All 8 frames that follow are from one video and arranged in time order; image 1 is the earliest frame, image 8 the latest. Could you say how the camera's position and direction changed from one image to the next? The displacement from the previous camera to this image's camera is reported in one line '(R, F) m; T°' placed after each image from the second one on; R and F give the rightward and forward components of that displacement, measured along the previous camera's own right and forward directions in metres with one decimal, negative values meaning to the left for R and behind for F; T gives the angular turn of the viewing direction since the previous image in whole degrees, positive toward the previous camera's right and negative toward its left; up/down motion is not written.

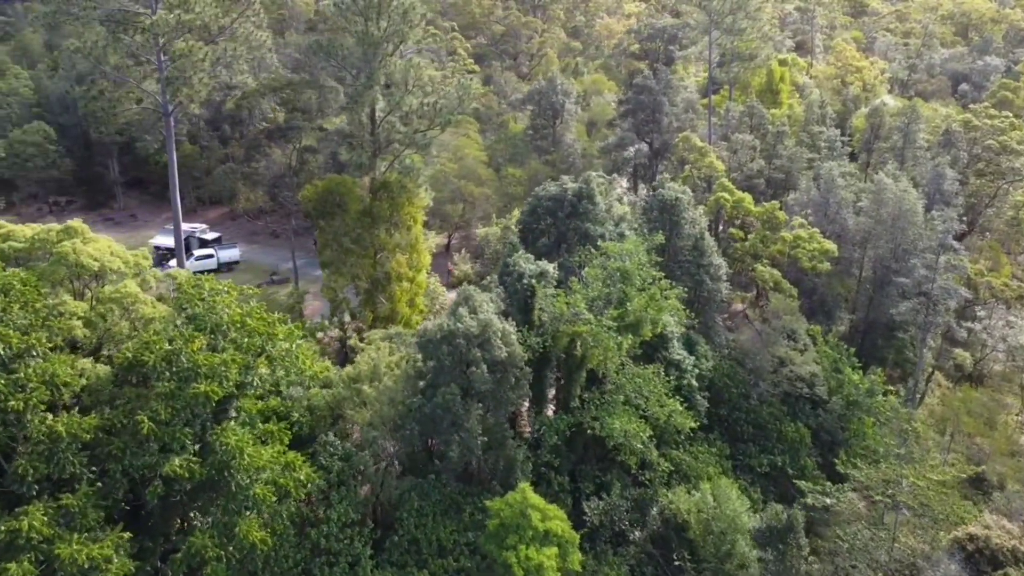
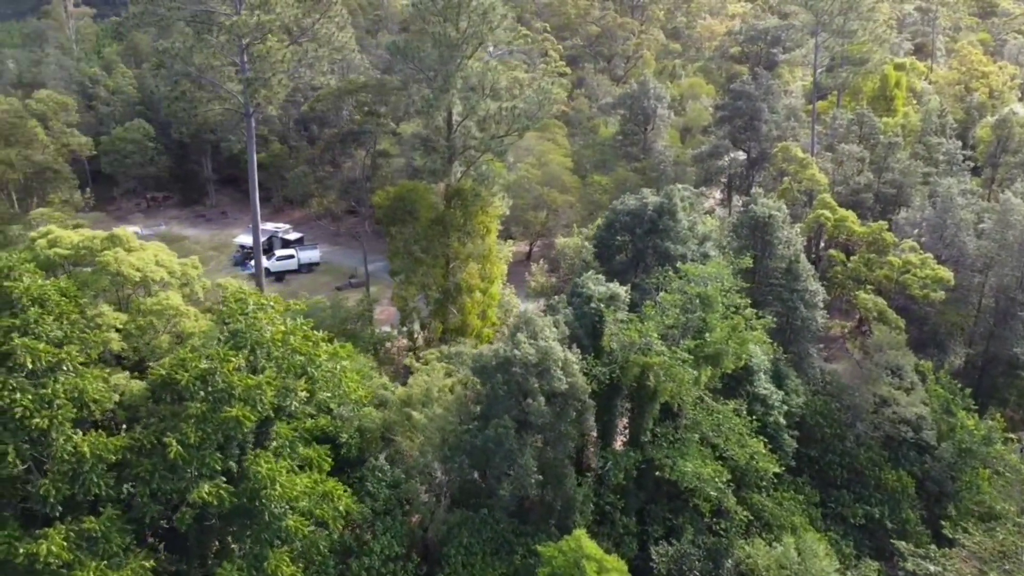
(+0.5, +1.4) m; -7°
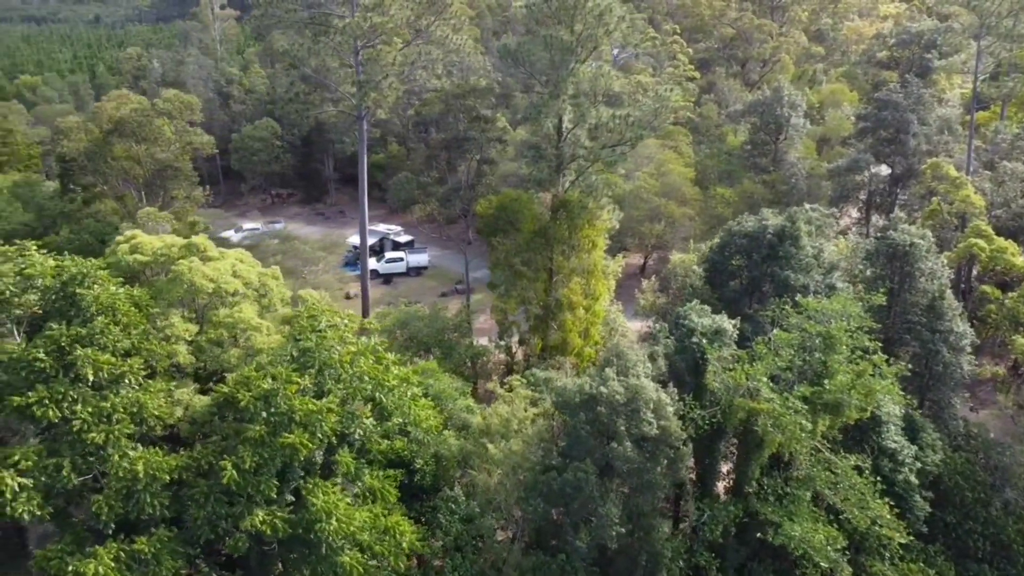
(+0.5, +1.3) m; -9°
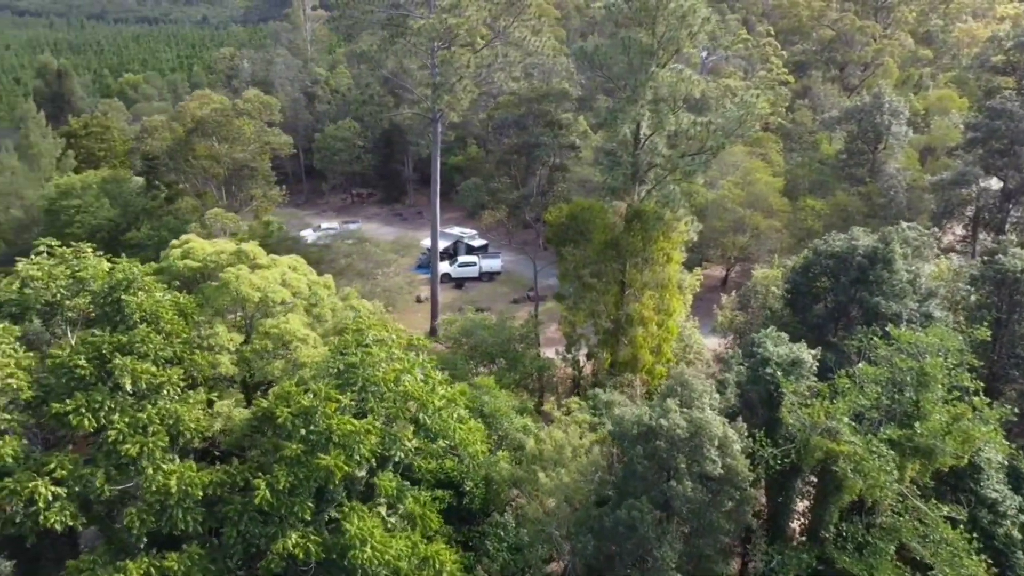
(+0.4, +0.9) m; -6°
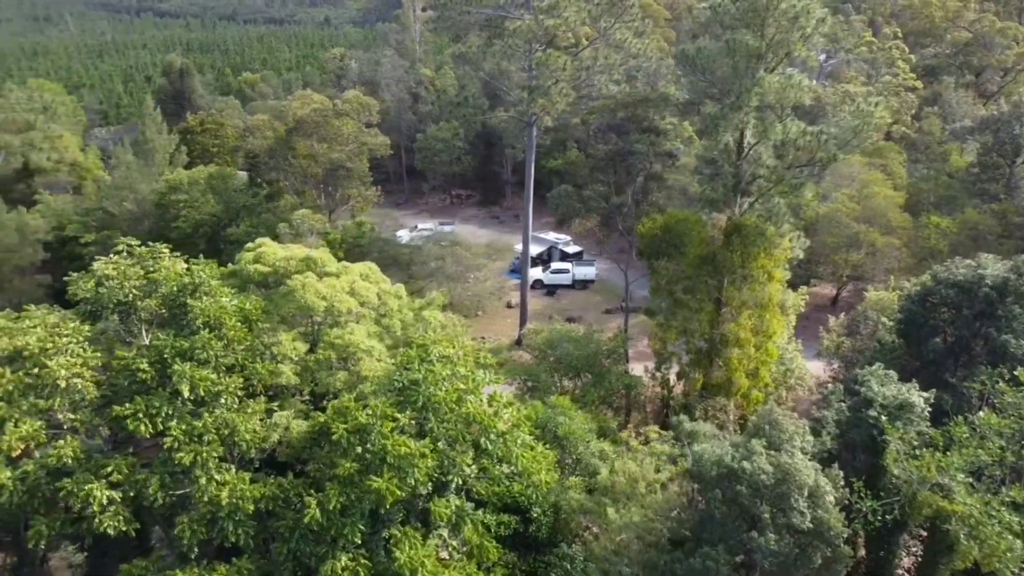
(+0.4, +0.8) m; -7°
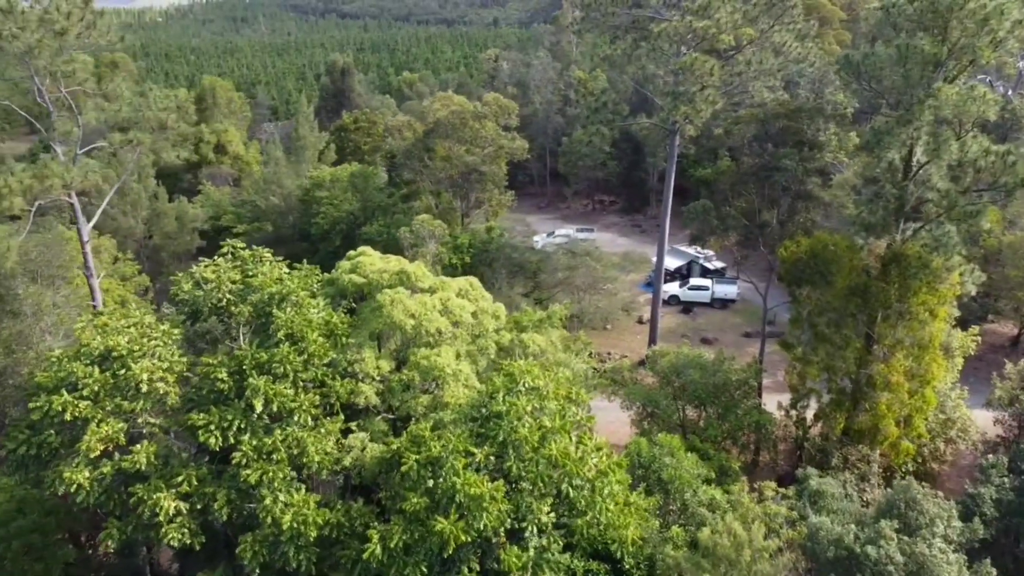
(+0.7, +1.1) m; -11°
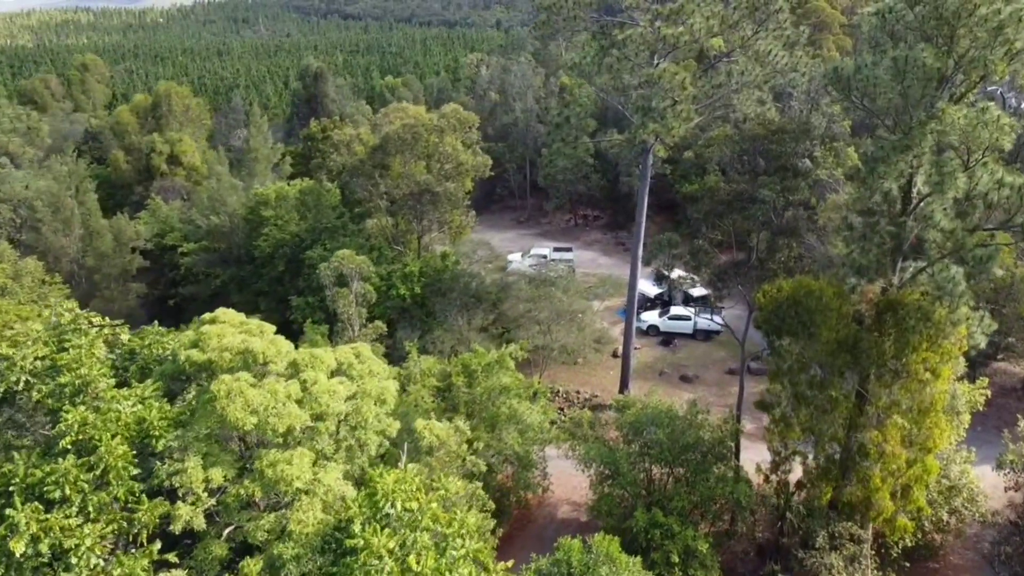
(+1.5, +2.7) m; 0°
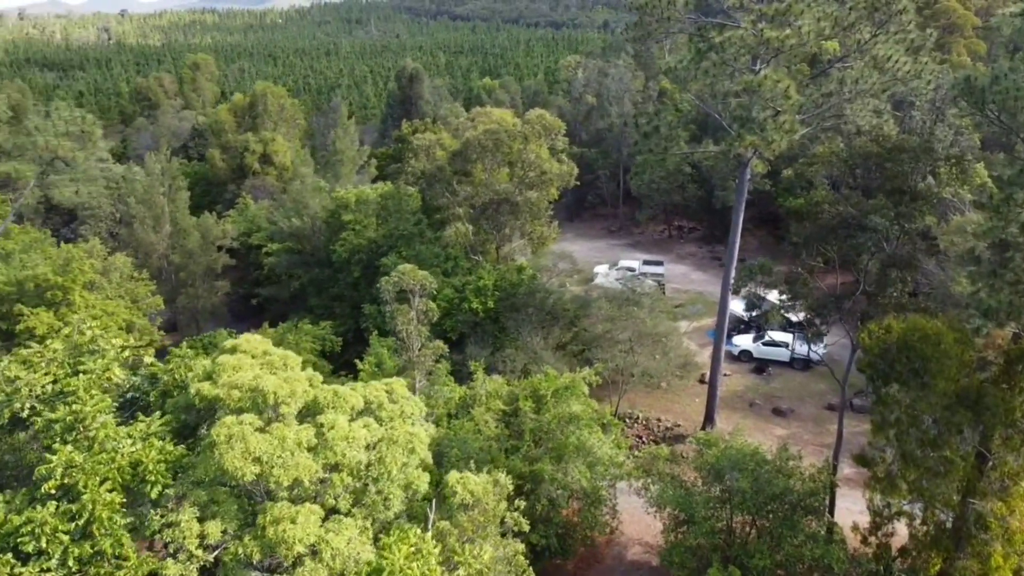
(+0.5, +1.4) m; -7°
